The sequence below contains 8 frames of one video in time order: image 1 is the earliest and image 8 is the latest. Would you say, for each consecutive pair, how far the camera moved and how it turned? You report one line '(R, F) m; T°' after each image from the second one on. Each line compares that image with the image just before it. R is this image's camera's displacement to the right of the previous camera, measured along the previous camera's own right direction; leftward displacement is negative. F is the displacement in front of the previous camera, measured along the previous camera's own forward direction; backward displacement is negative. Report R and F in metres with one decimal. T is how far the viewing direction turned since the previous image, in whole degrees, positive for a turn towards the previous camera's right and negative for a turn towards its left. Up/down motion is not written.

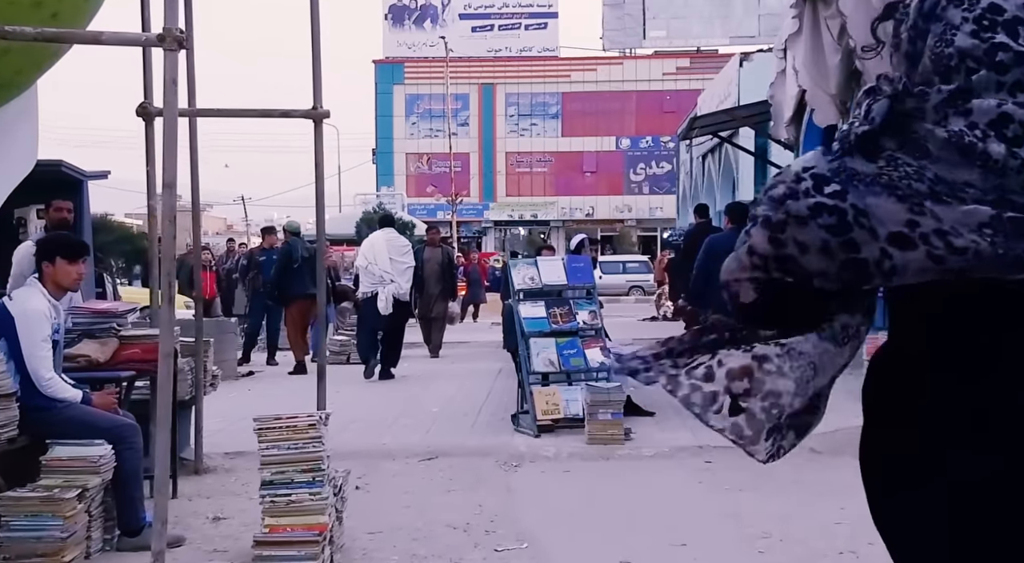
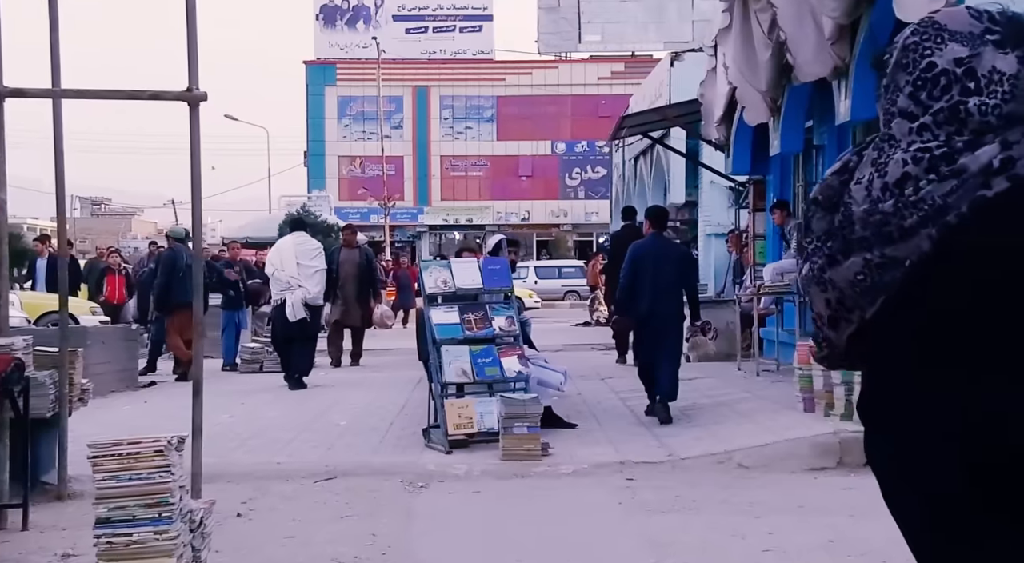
(+0.2, +0.6) m; +3°
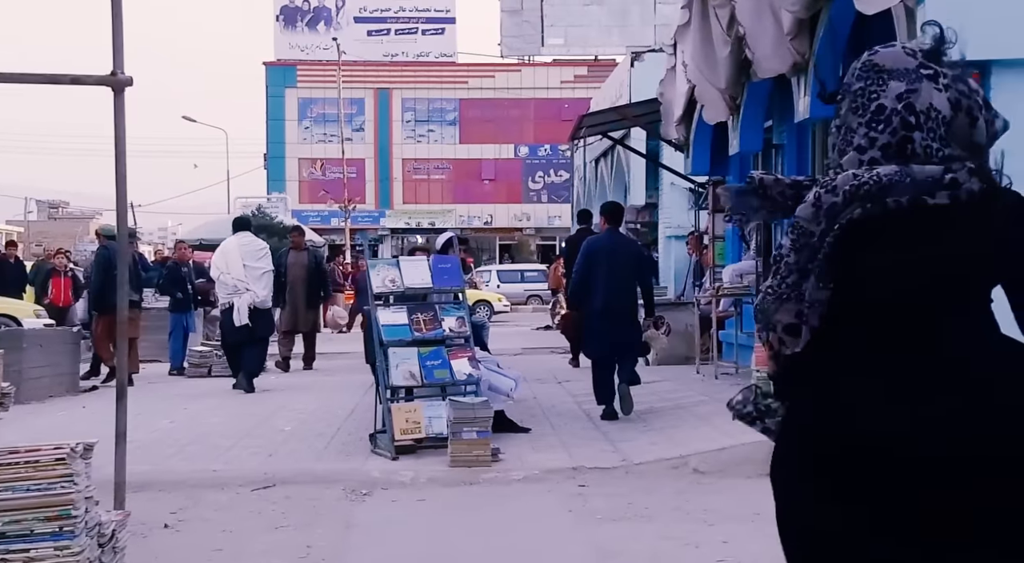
(+0.1, +0.3) m; +2°
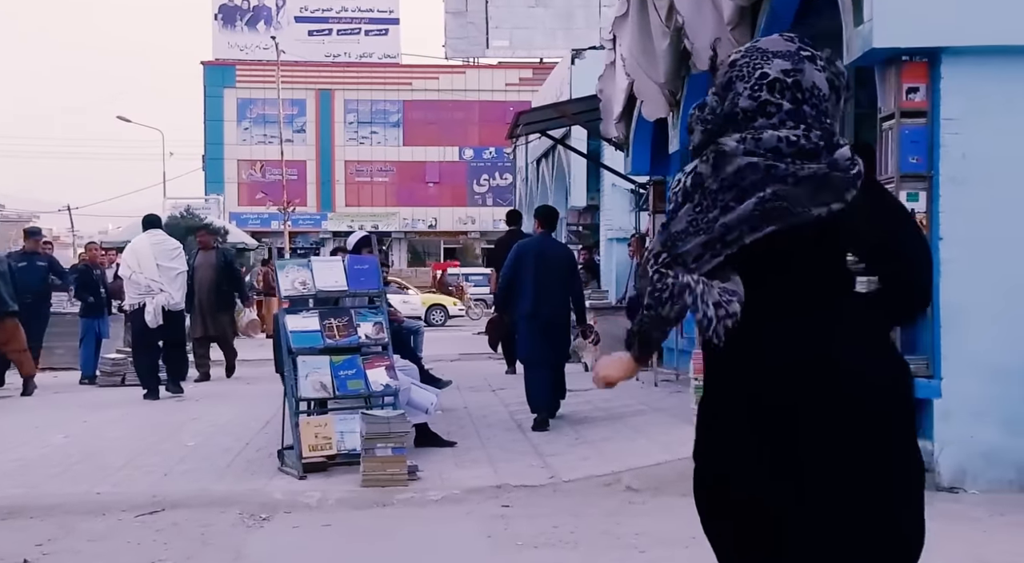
(+0.2, +0.6) m; +2°
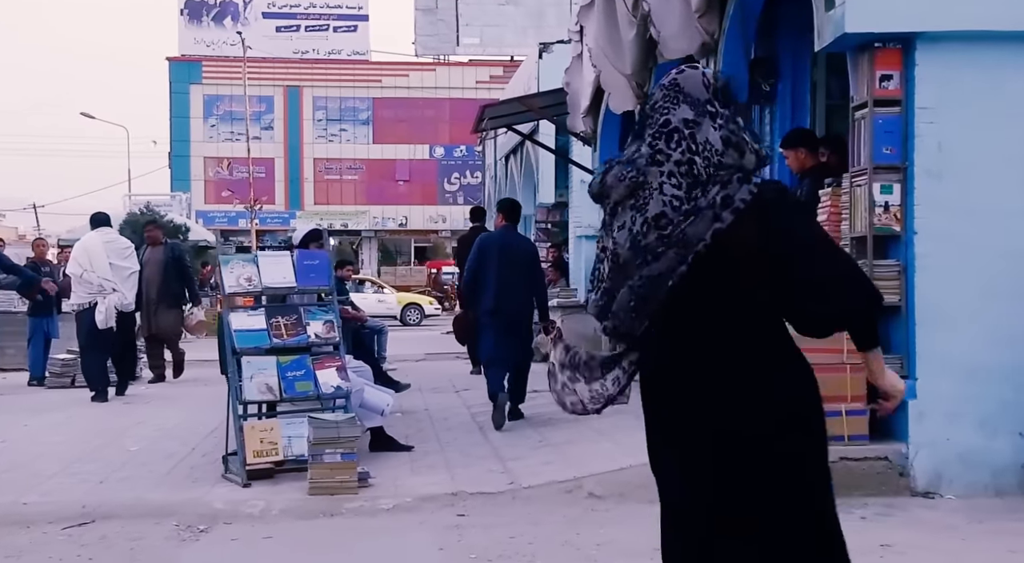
(+0.1, +0.4) m; +1°
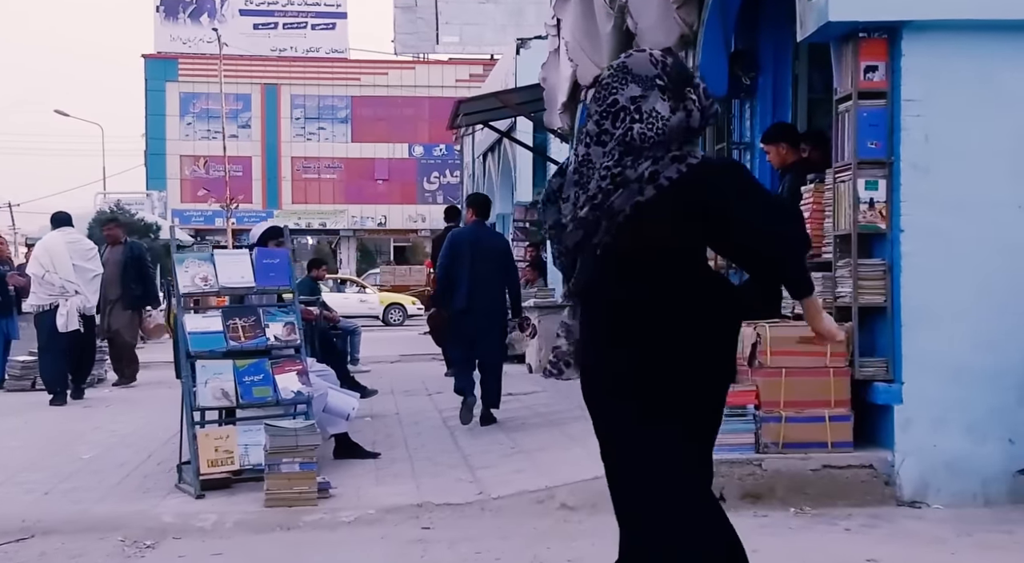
(+0.1, +0.3) m; +1°
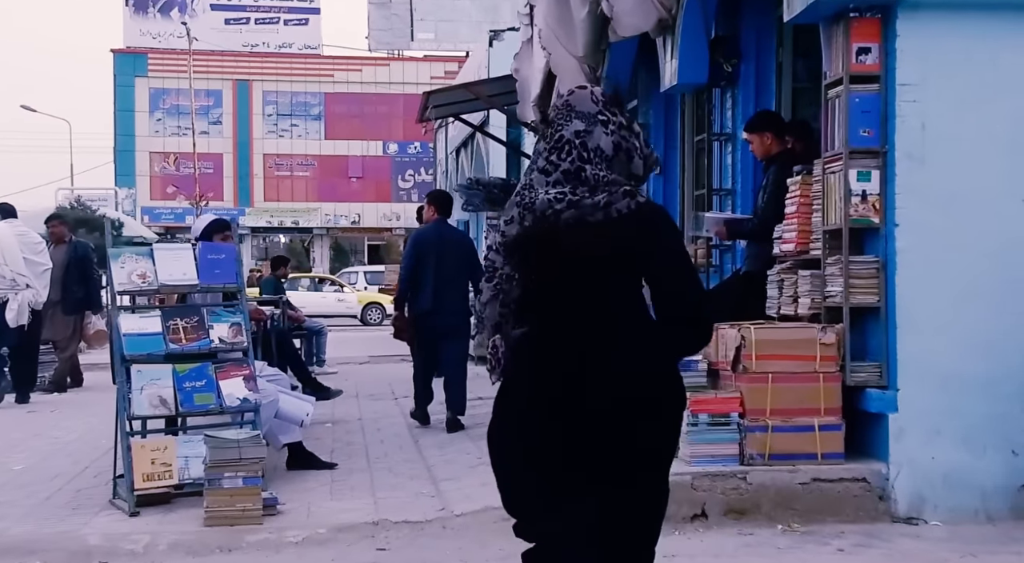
(+0.1, +0.5) m; +1°
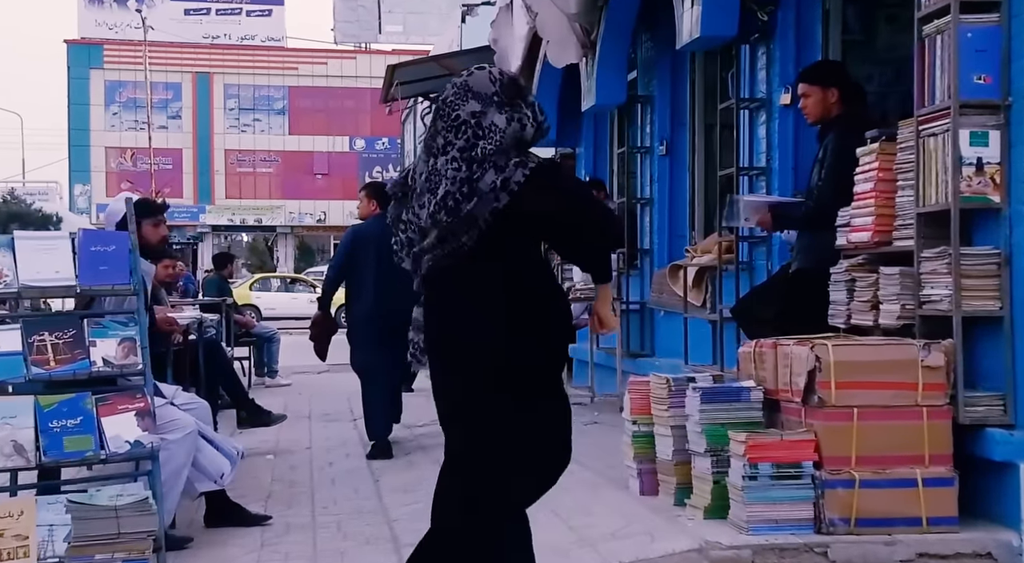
(-0.1, +1.7) m; +1°
